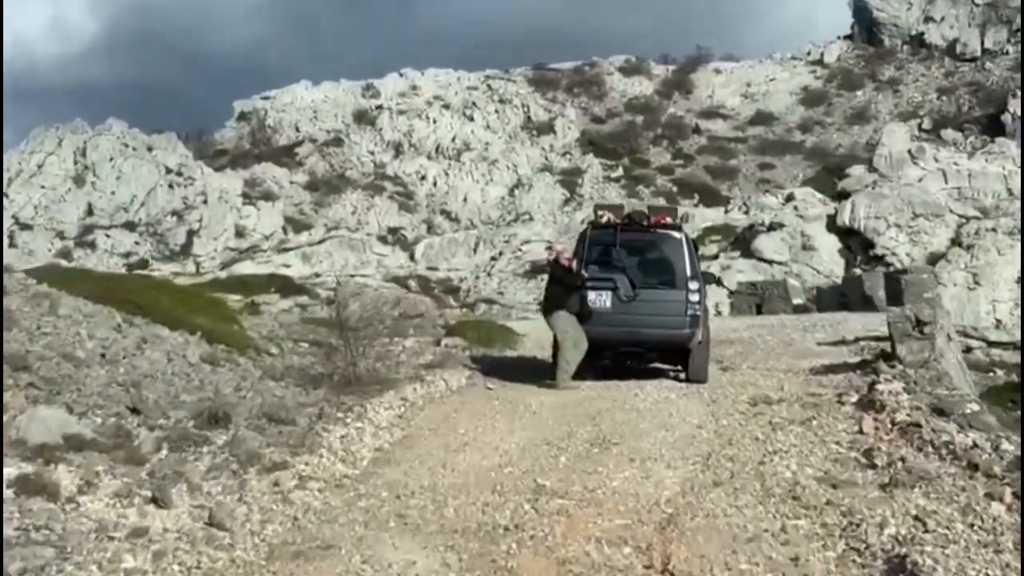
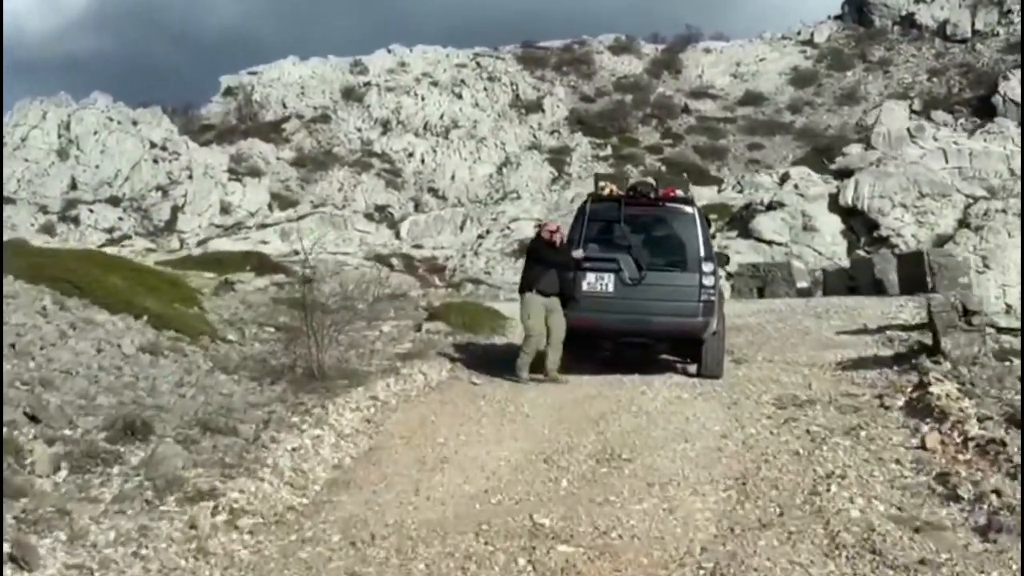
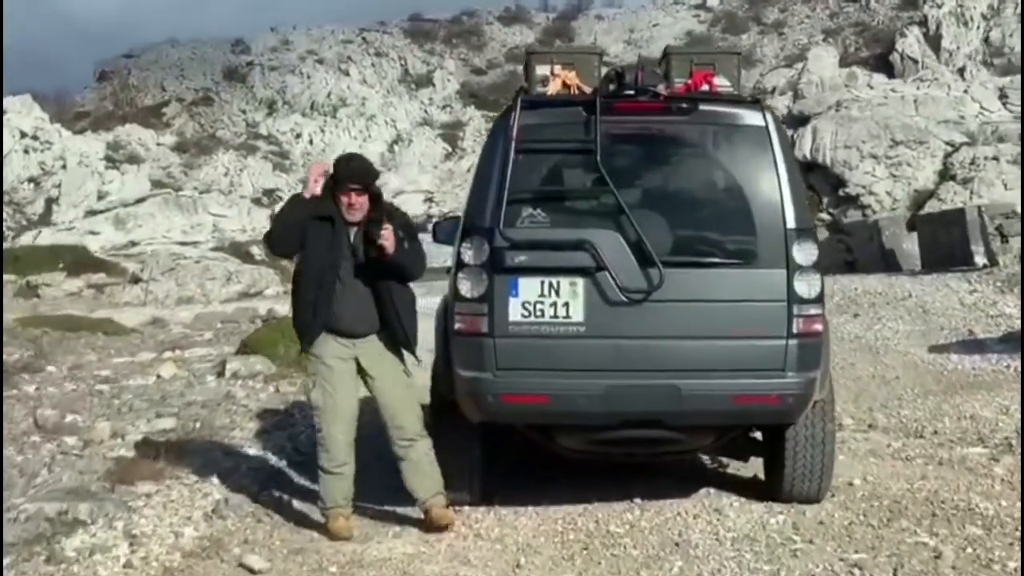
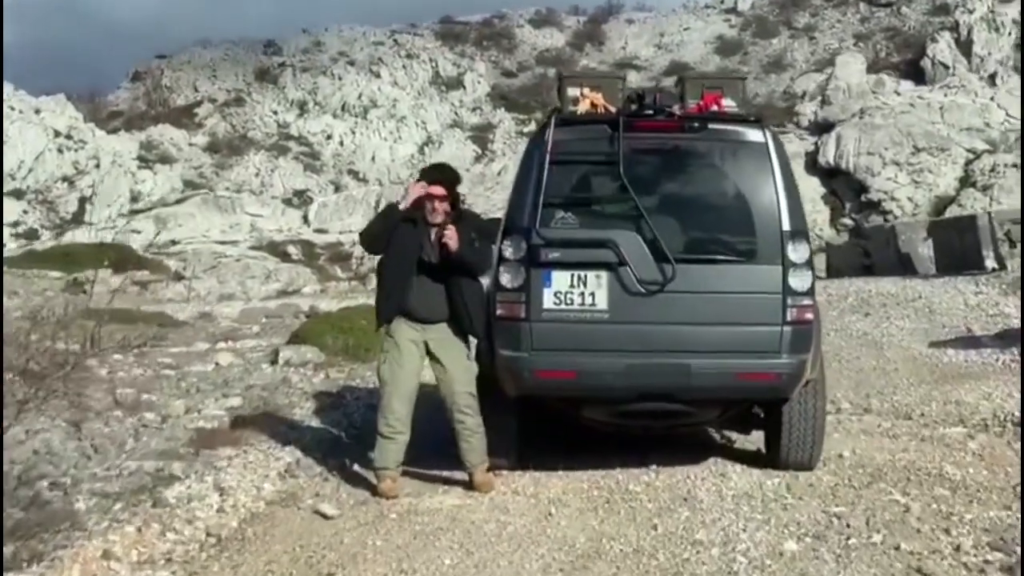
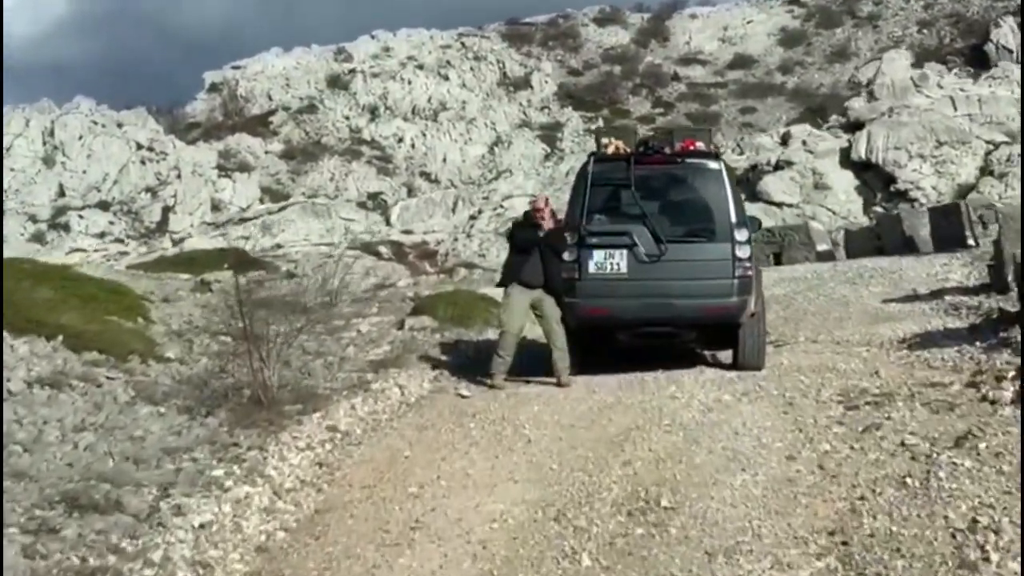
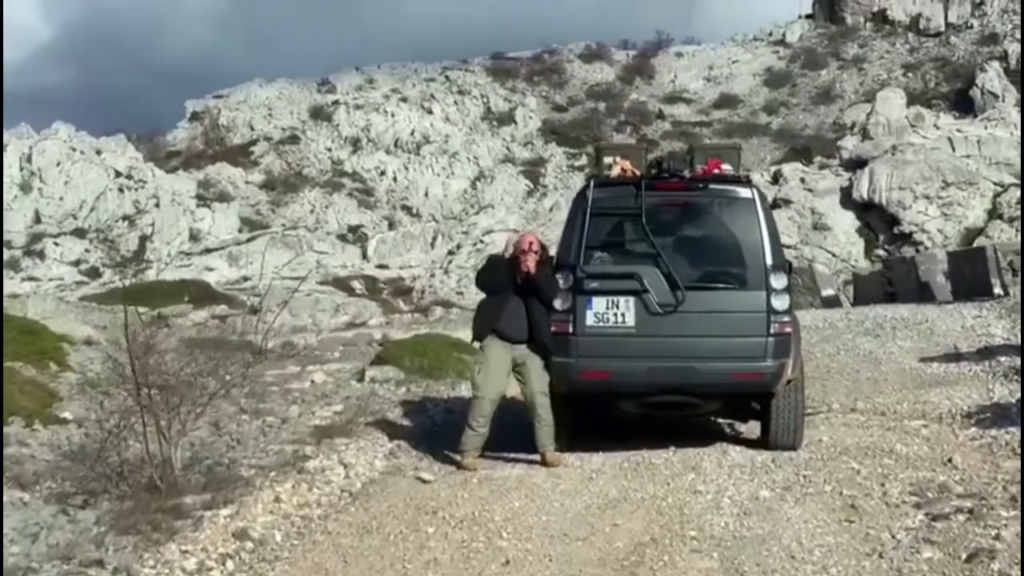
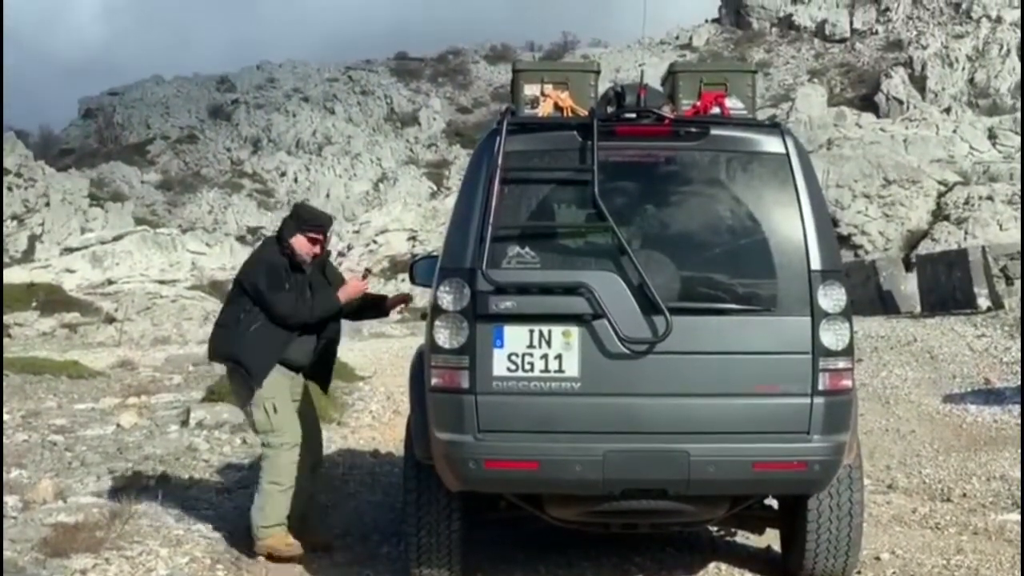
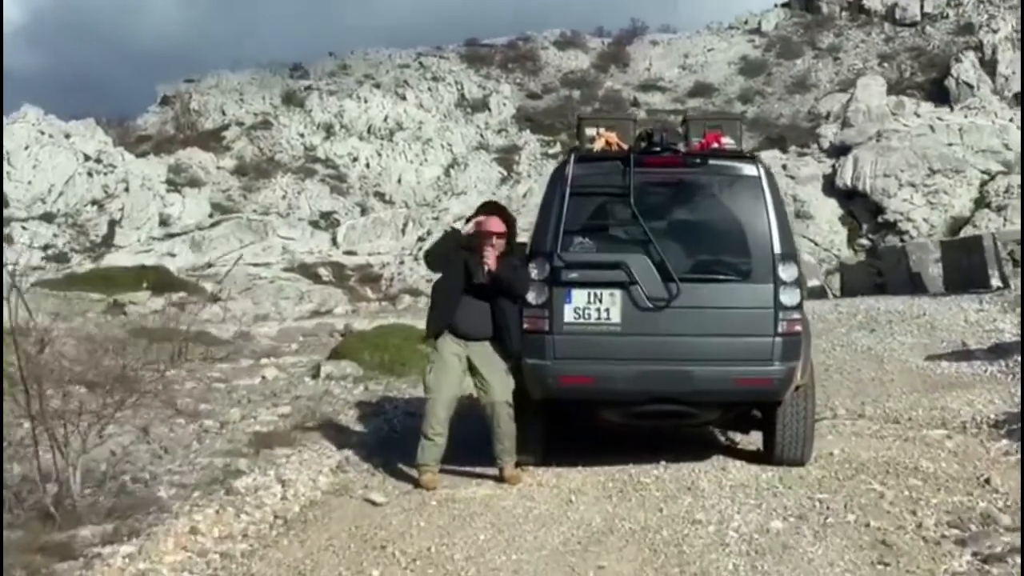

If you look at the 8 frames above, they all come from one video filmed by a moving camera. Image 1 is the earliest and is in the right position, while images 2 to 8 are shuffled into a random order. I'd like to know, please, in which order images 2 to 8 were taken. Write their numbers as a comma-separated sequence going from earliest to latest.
2, 5, 6, 8, 4, 3, 7
